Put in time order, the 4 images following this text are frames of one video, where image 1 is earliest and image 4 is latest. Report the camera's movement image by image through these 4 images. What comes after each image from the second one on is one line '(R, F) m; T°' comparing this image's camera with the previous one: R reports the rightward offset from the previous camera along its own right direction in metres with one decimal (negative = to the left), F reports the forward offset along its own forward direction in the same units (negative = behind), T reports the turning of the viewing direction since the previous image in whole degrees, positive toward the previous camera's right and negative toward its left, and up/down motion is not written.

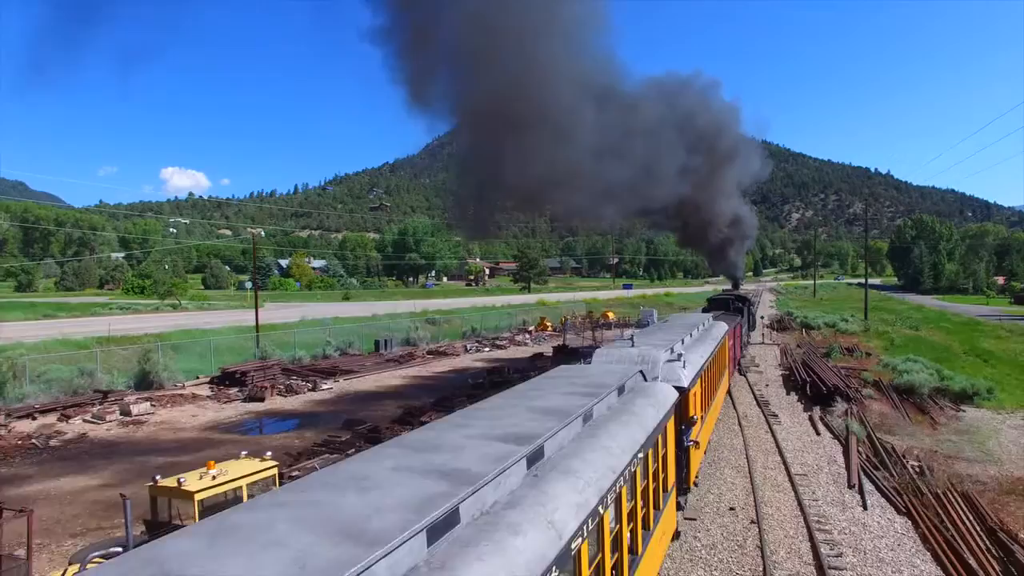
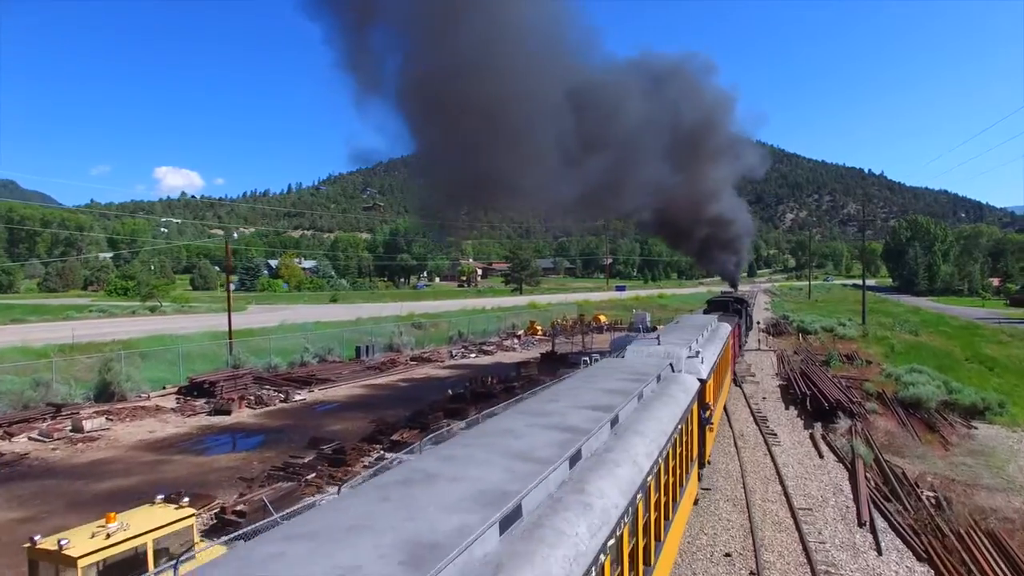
(+0.3, +1.0) m; 0°
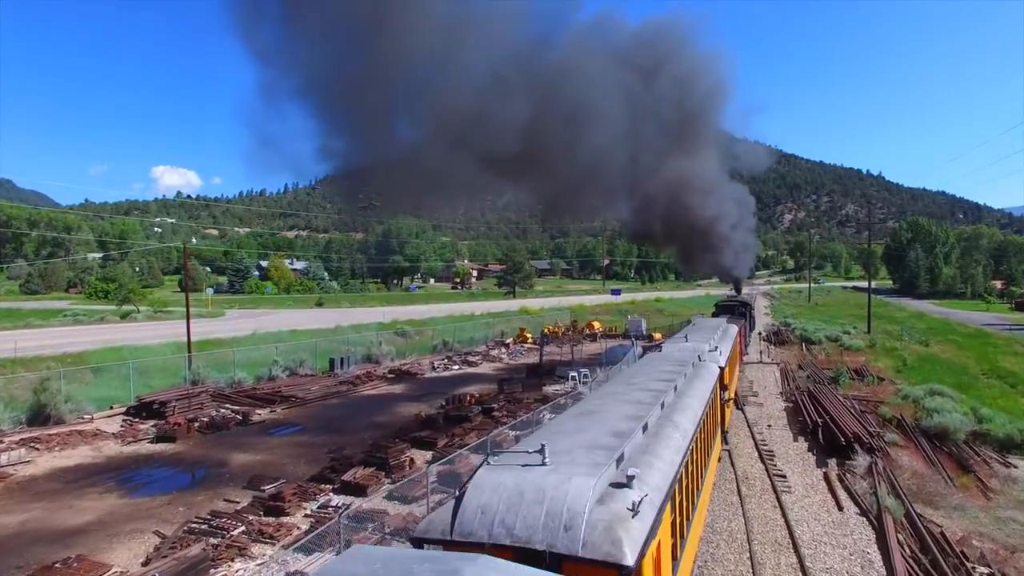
(+0.5, +1.6) m; 0°
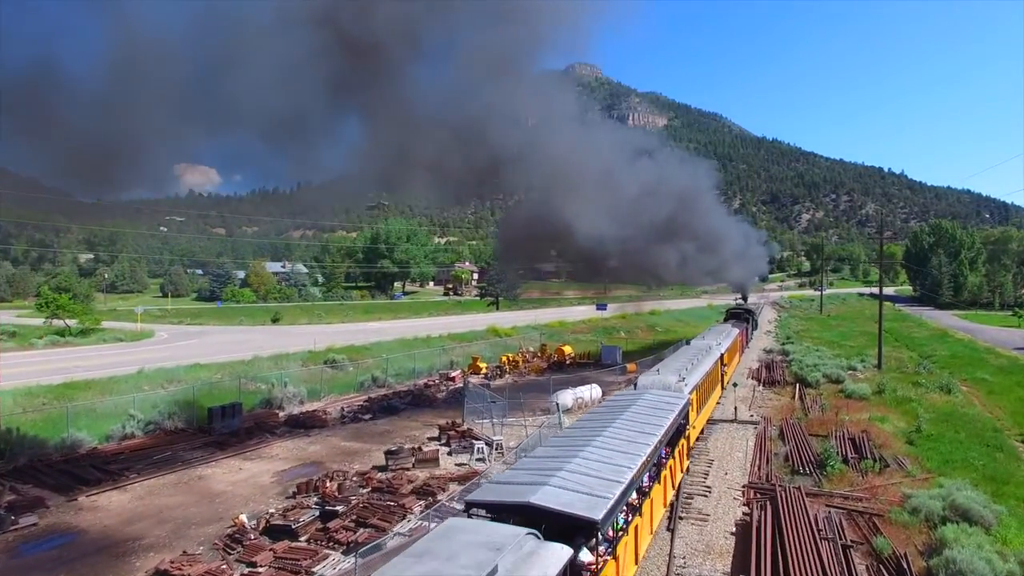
(+3.0, +4.5) m; -2°
